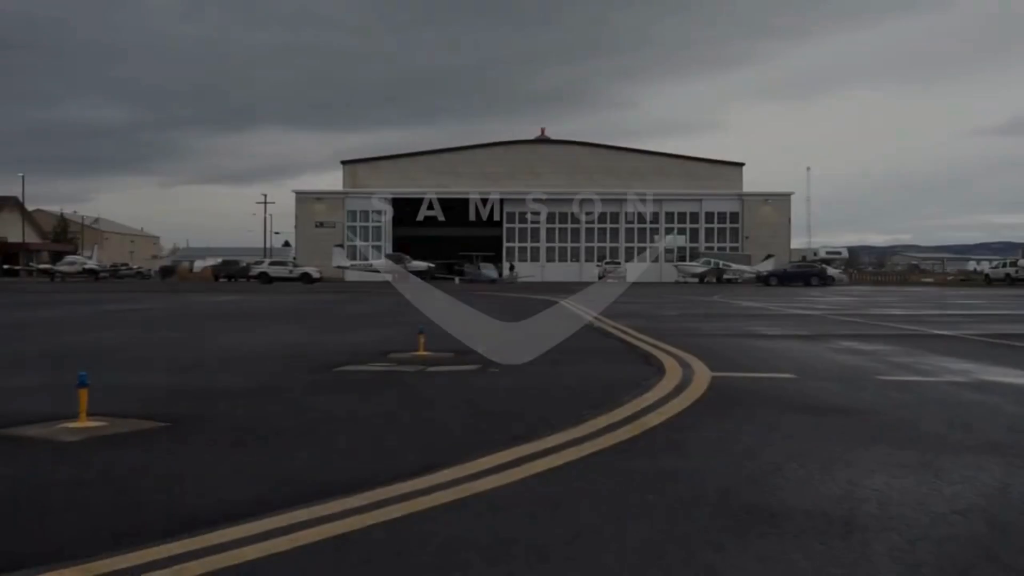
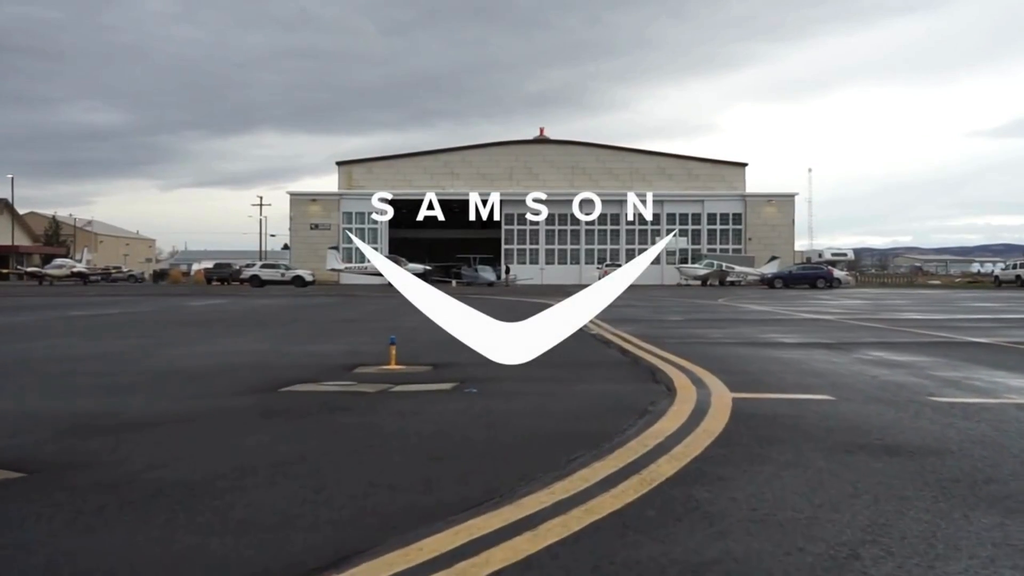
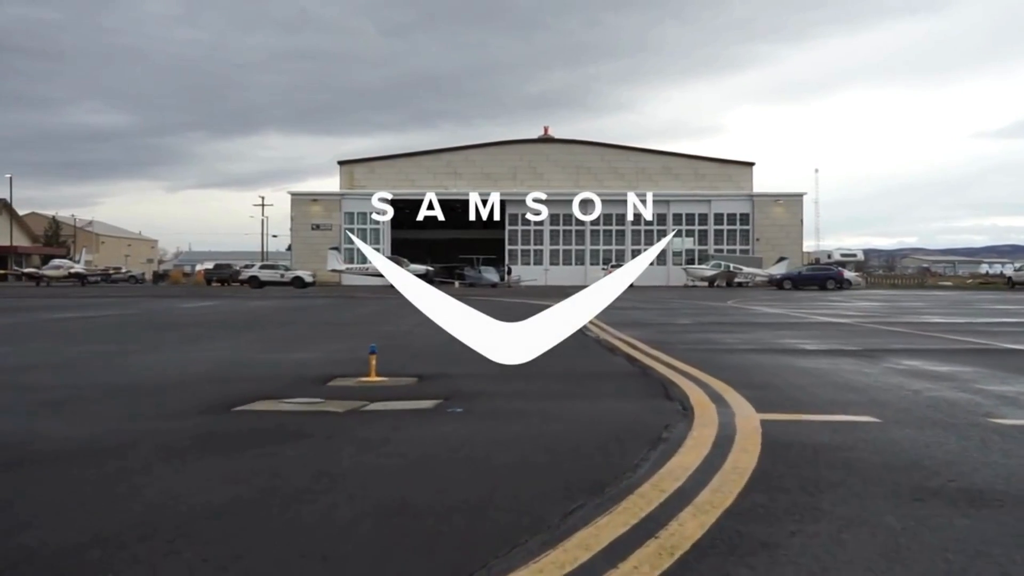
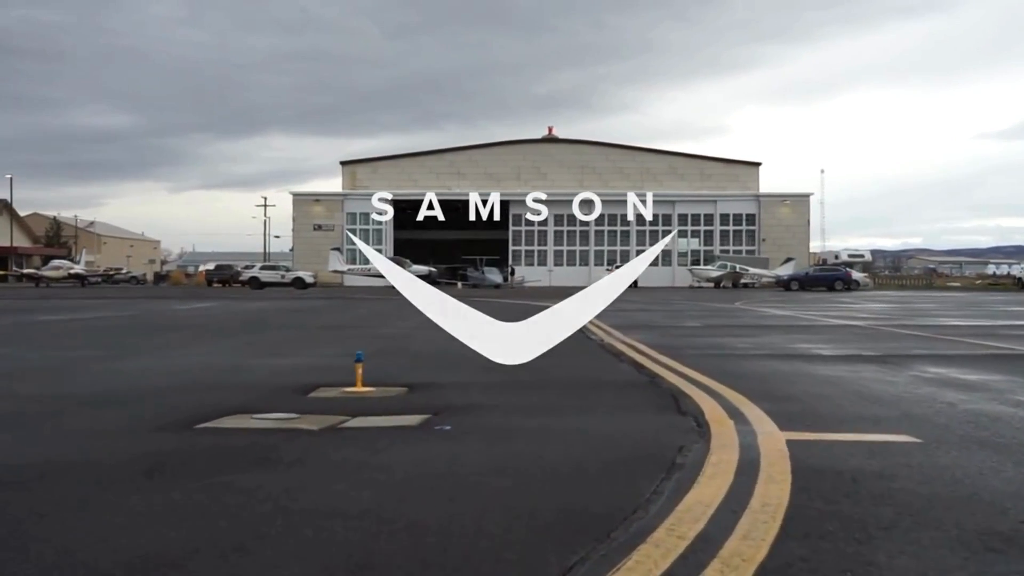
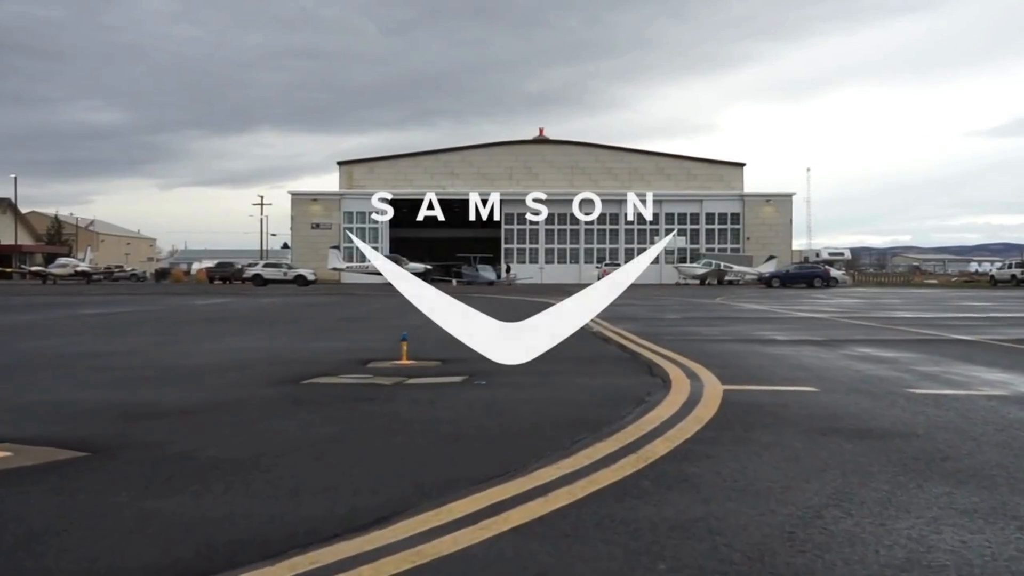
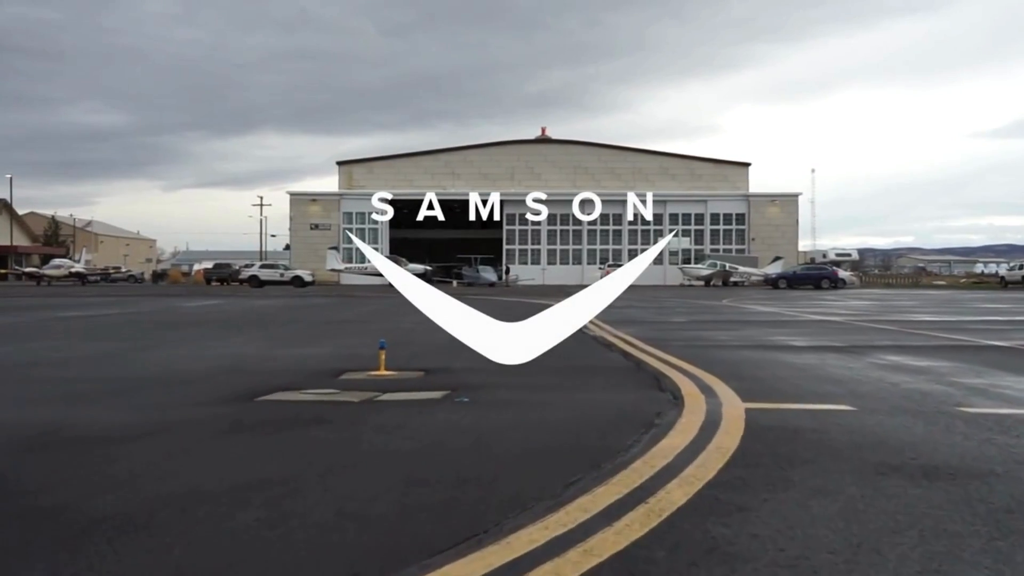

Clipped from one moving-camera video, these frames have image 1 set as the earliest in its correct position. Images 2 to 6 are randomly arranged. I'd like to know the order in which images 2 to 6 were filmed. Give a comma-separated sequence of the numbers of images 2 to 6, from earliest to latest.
5, 2, 6, 3, 4
